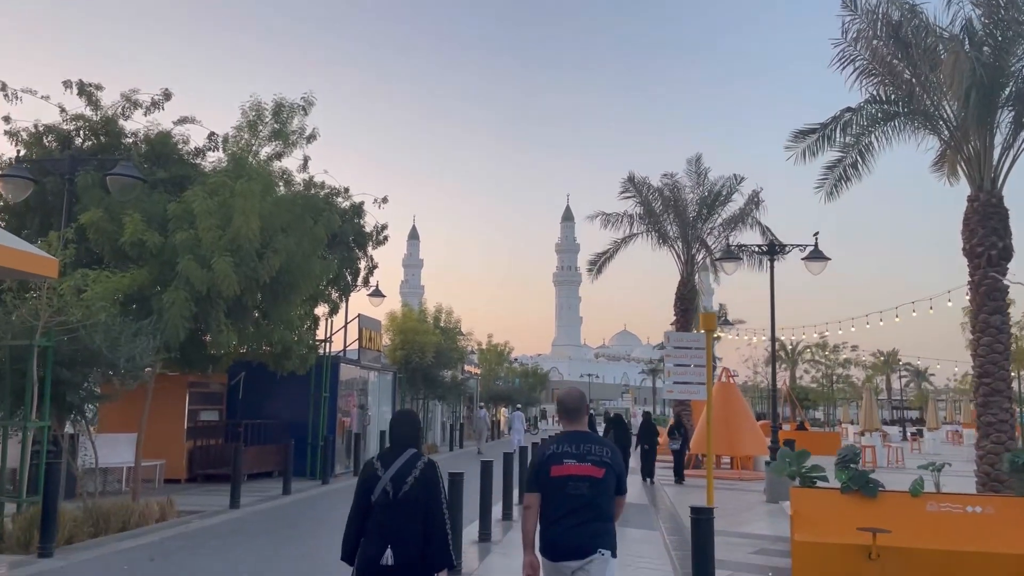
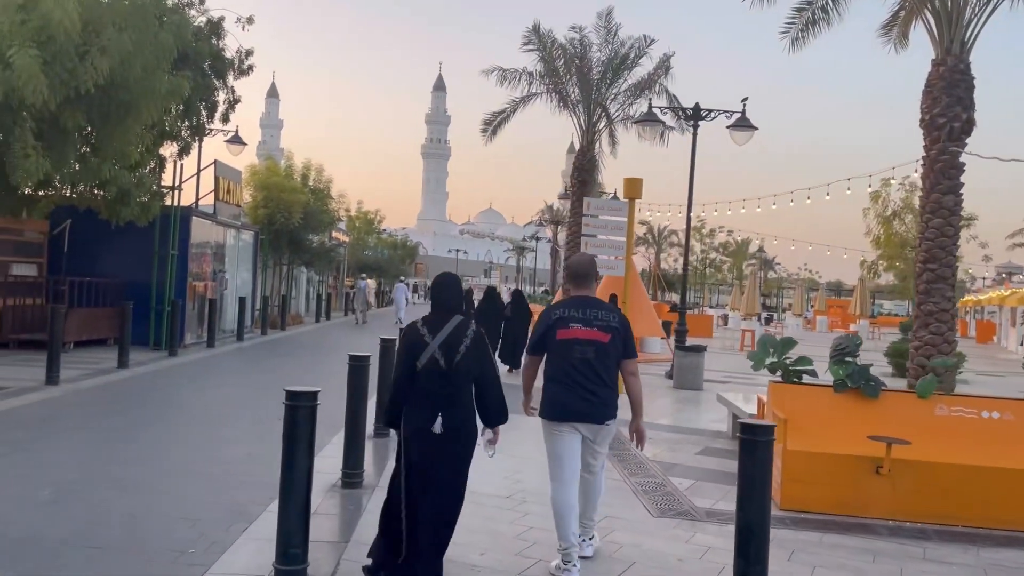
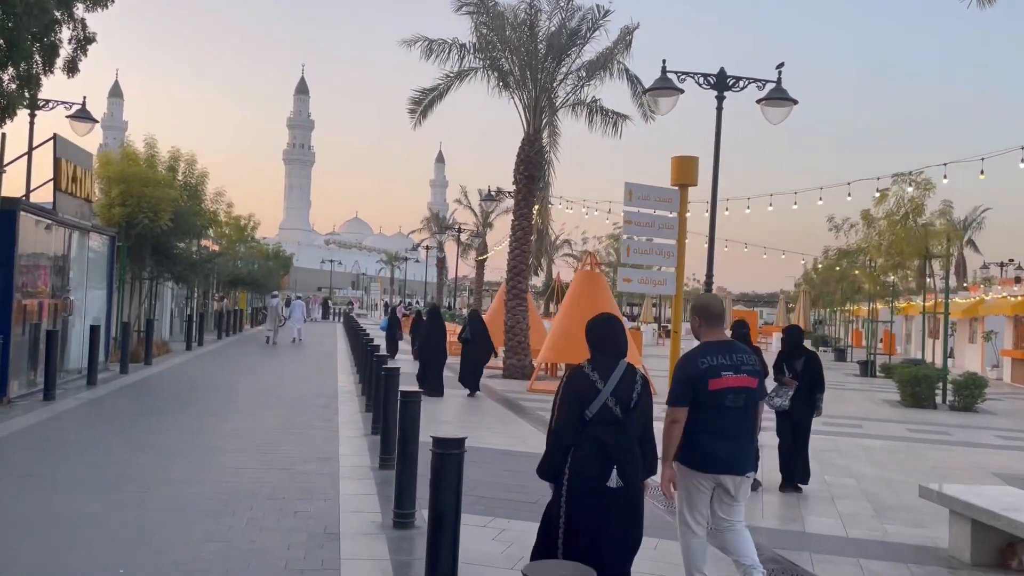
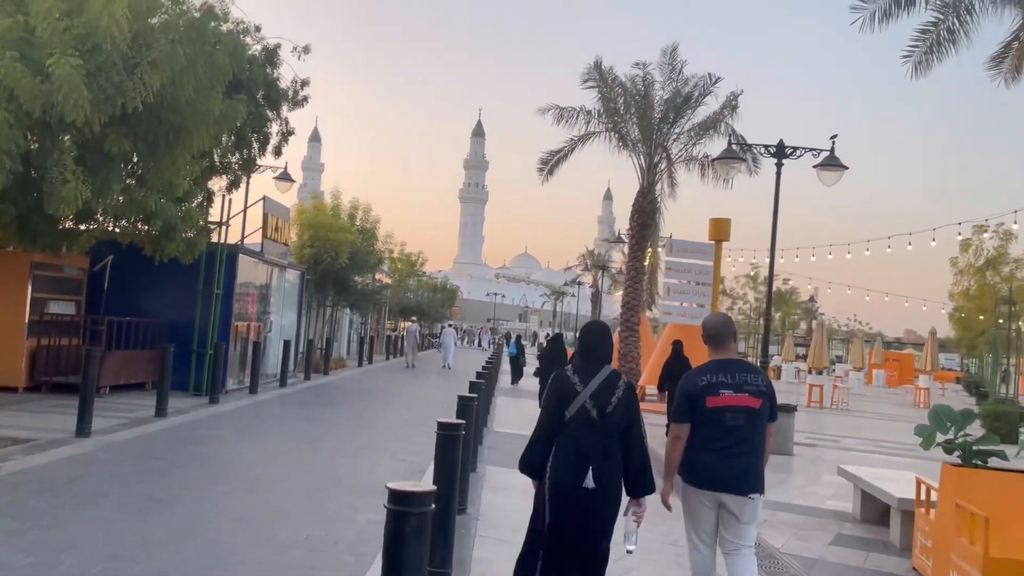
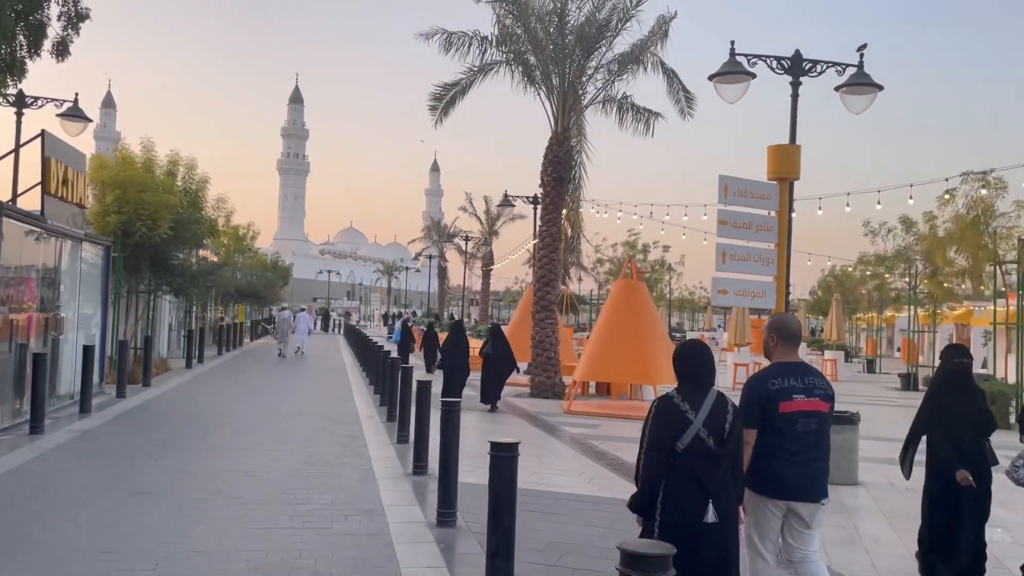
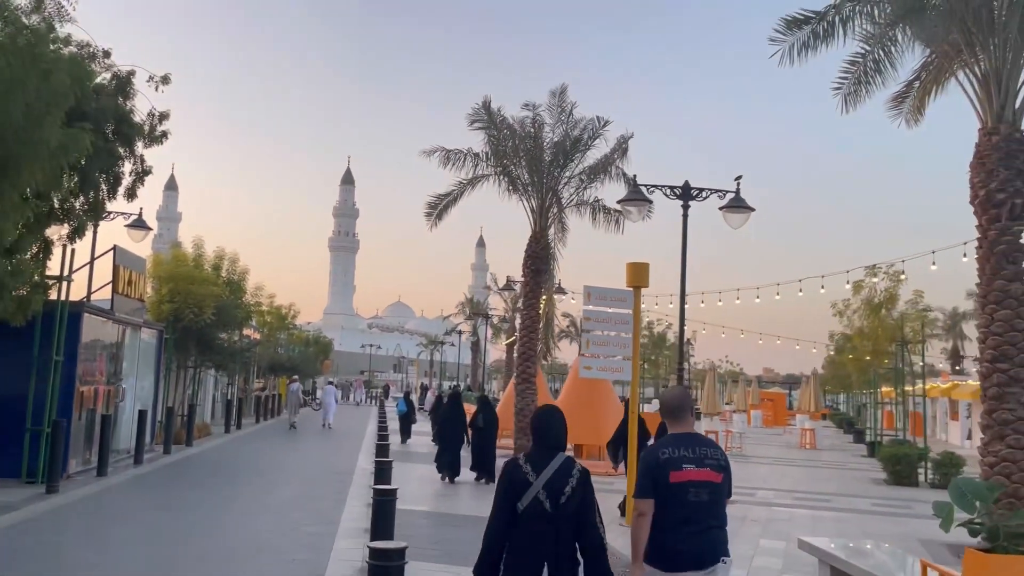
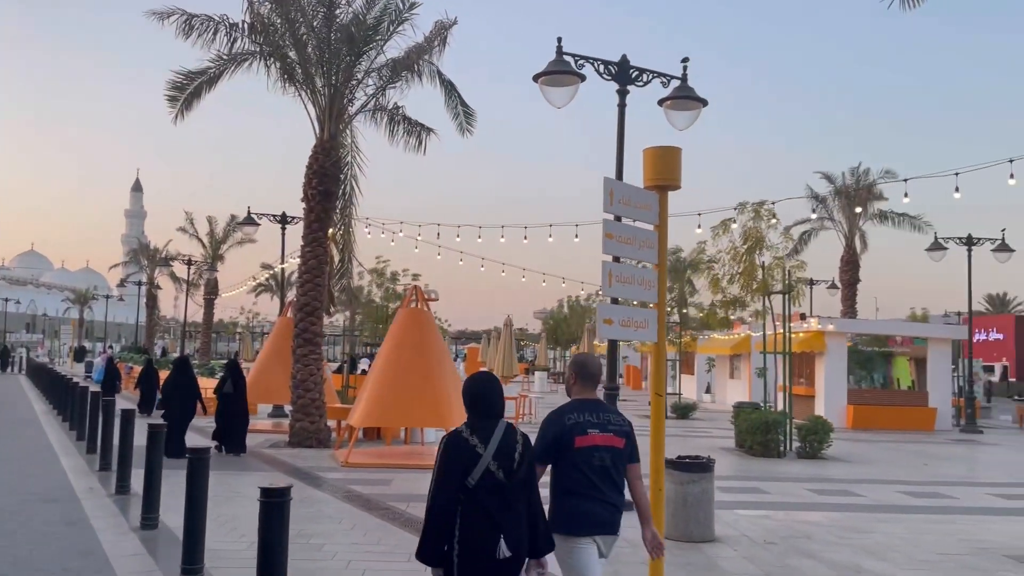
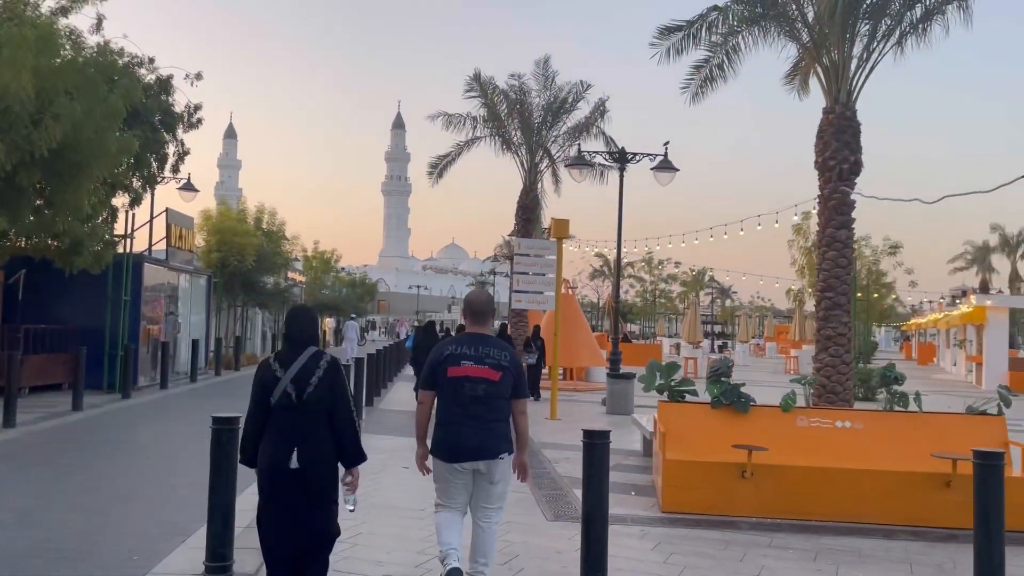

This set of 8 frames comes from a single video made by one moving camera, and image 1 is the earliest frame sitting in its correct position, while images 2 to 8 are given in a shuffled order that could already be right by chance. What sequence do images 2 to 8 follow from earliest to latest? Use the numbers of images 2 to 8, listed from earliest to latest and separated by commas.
8, 2, 4, 6, 3, 5, 7
